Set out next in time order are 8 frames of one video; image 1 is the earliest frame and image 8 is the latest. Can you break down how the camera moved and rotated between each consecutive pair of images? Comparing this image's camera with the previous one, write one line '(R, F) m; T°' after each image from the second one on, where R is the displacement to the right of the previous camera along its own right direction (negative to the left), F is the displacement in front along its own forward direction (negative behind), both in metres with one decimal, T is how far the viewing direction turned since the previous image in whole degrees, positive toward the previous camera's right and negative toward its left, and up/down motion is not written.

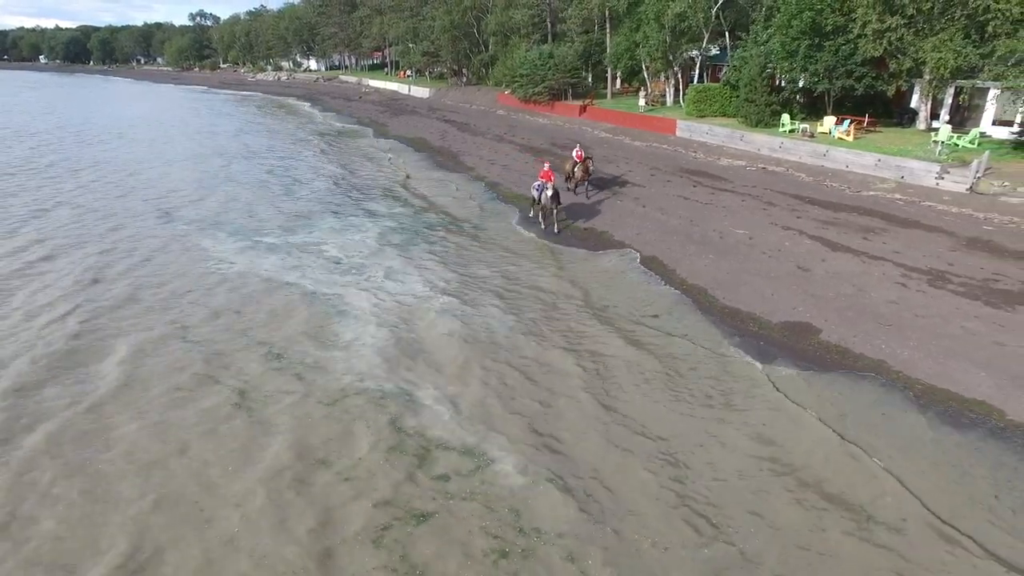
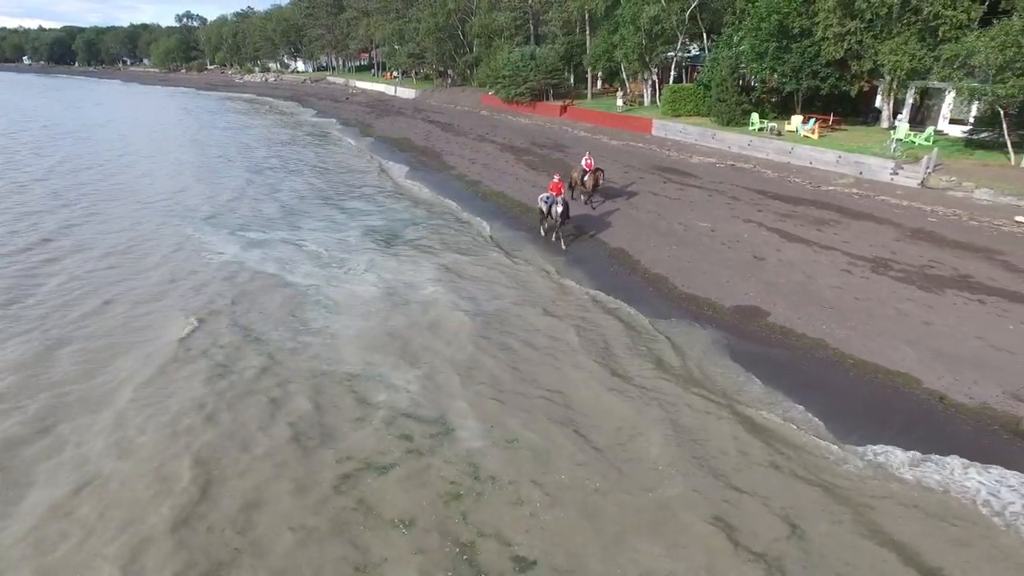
(+0.5, -1.0) m; +1°
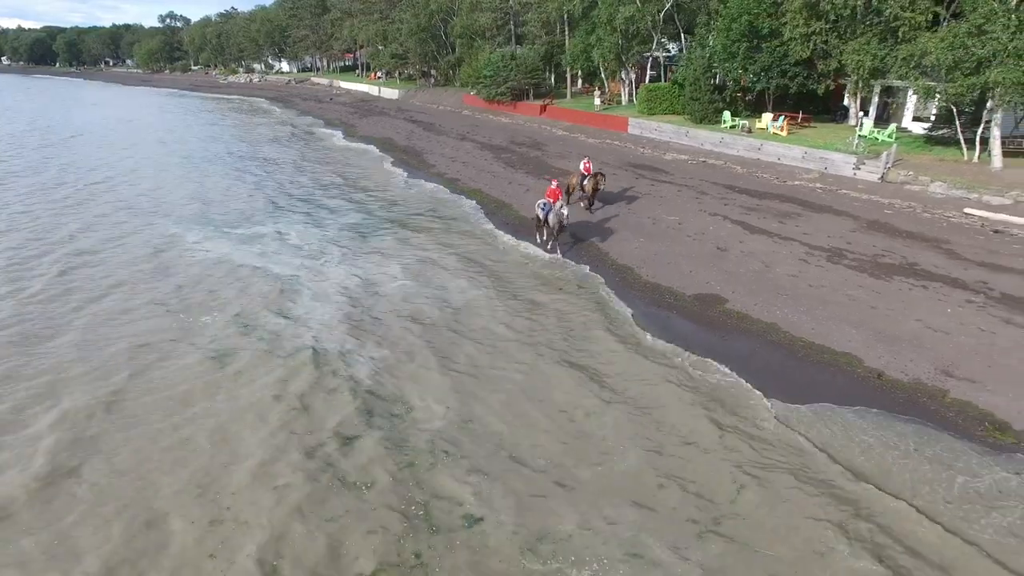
(+0.4, -0.6) m; +1°
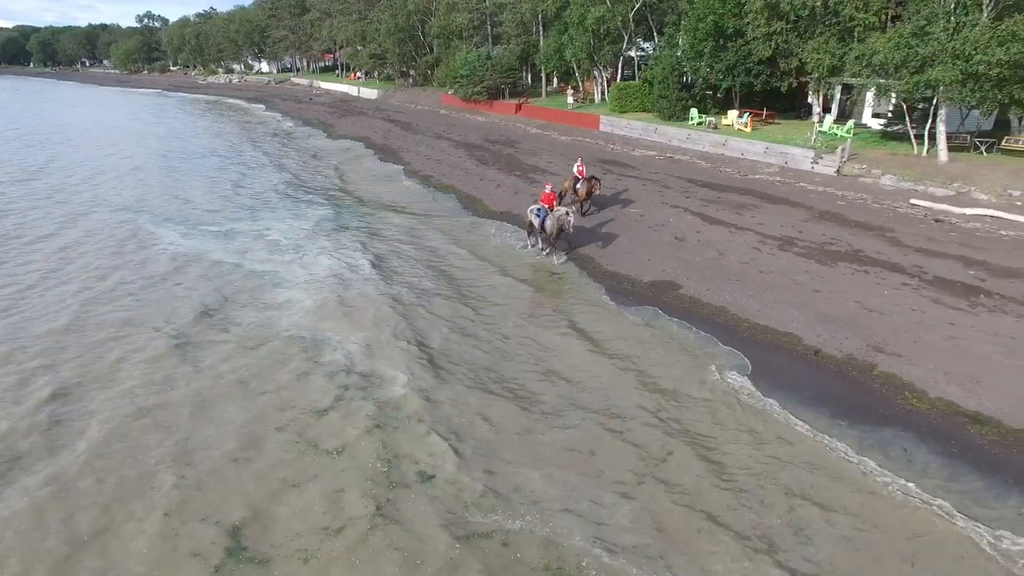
(+0.6, -0.6) m; +1°
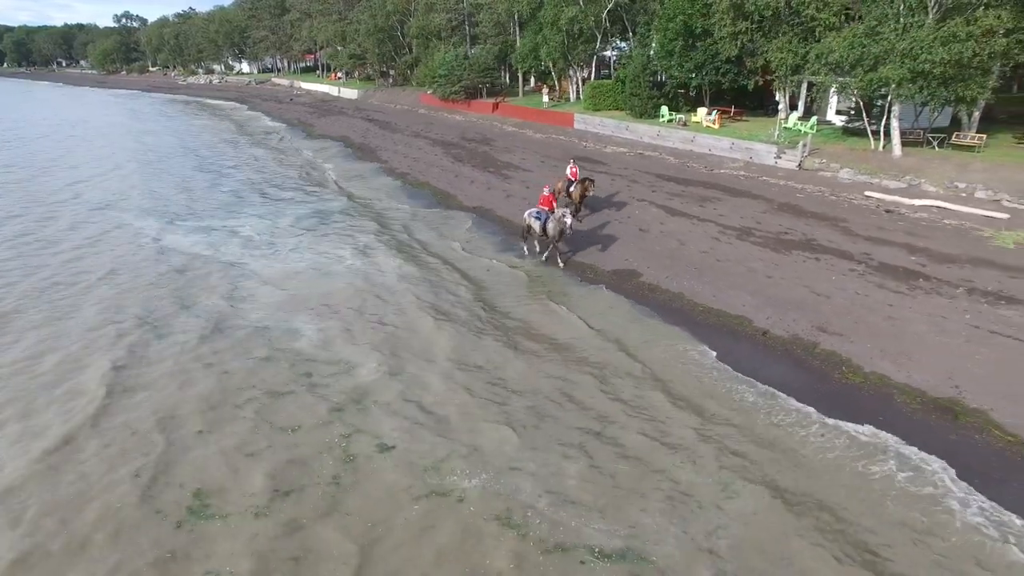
(+0.5, -0.5) m; +1°
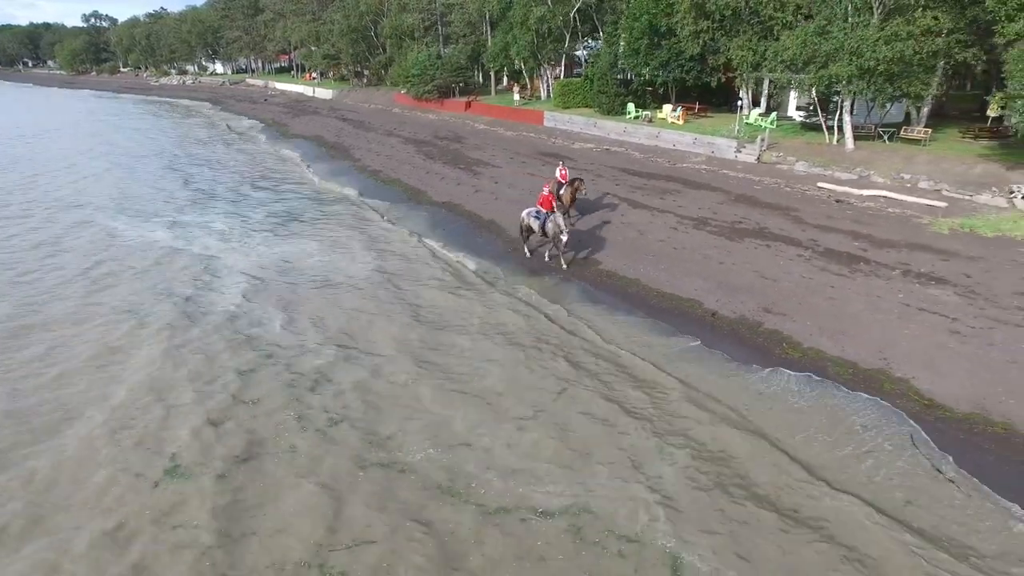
(+0.4, -0.5) m; +2°
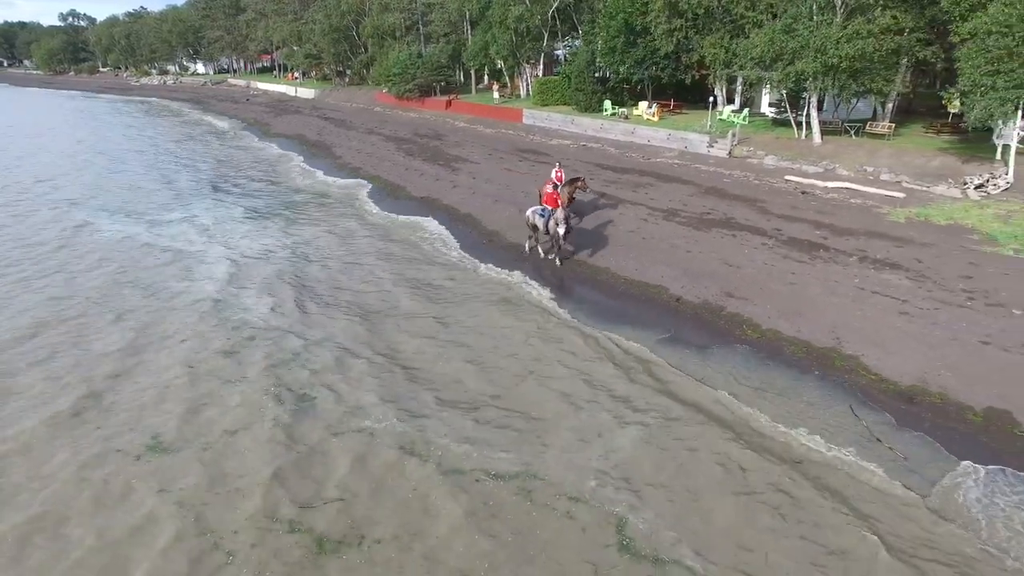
(+0.3, -0.4) m; +1°
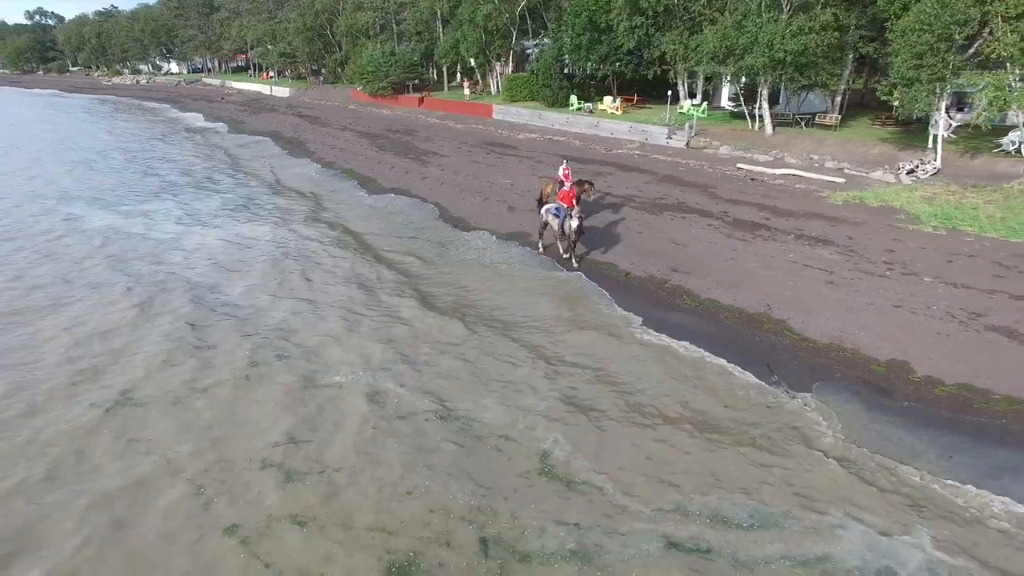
(+0.5, -0.8) m; +2°
